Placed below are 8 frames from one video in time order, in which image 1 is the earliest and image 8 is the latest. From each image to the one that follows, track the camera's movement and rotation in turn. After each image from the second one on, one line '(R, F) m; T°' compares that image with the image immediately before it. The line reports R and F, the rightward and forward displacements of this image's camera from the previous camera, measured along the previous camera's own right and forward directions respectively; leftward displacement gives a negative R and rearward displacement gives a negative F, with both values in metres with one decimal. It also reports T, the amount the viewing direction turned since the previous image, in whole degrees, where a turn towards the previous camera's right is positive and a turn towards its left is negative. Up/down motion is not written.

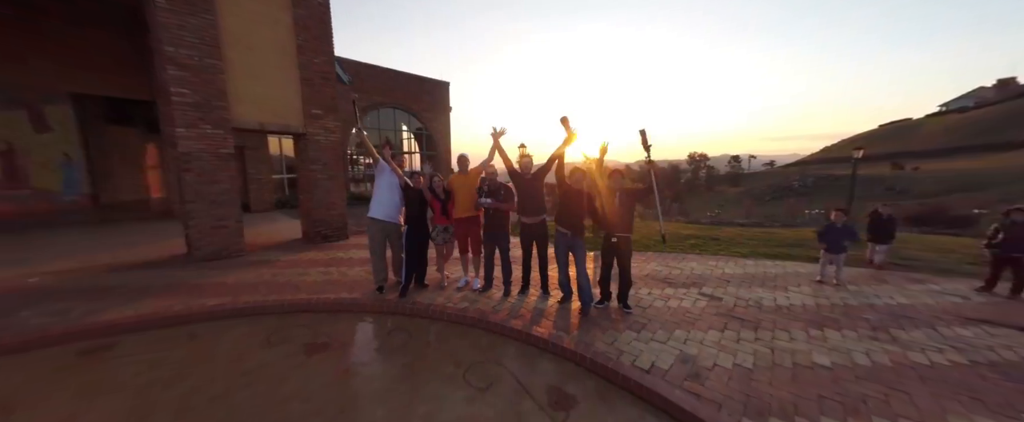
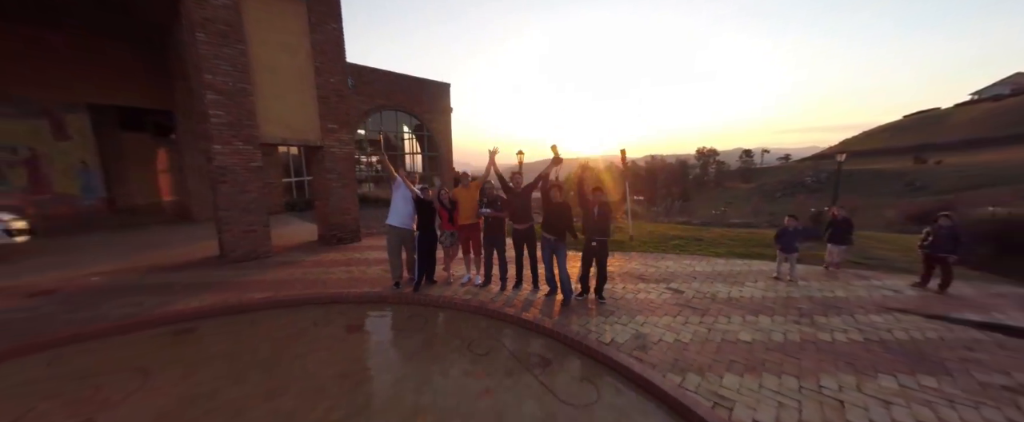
(+0.2, -0.7) m; -1°
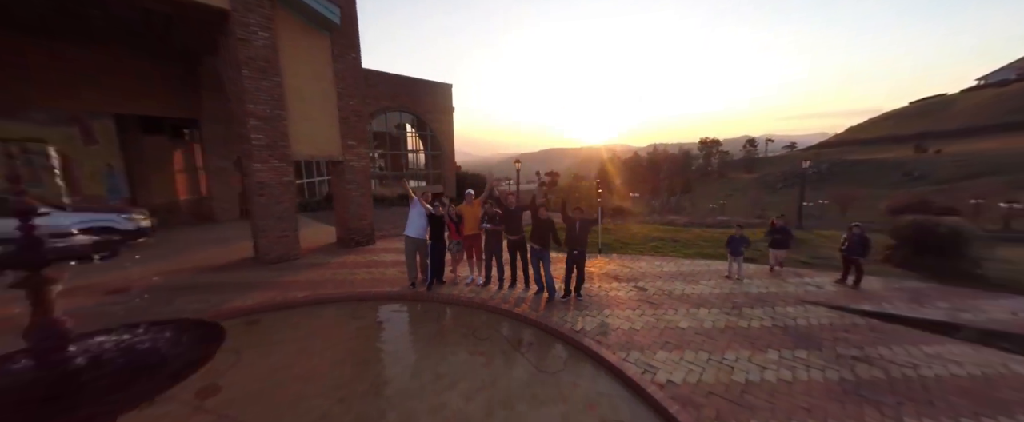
(+0.1, -1.0) m; 0°
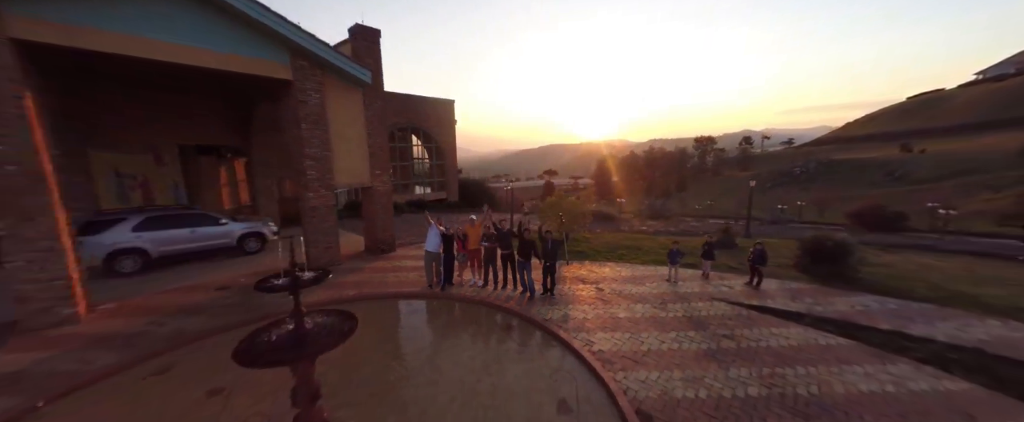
(+0.2, -1.7) m; 0°
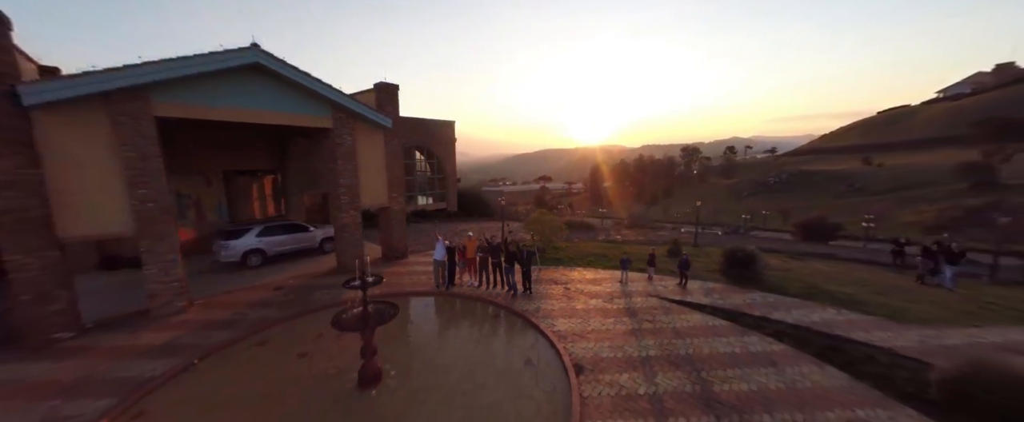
(+0.1, -2.2) m; +1°
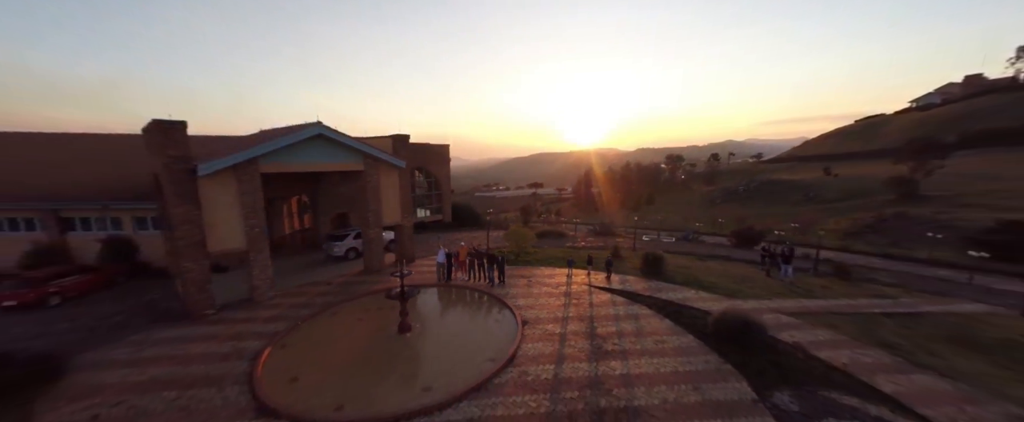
(+0.7, -4.2) m; +1°
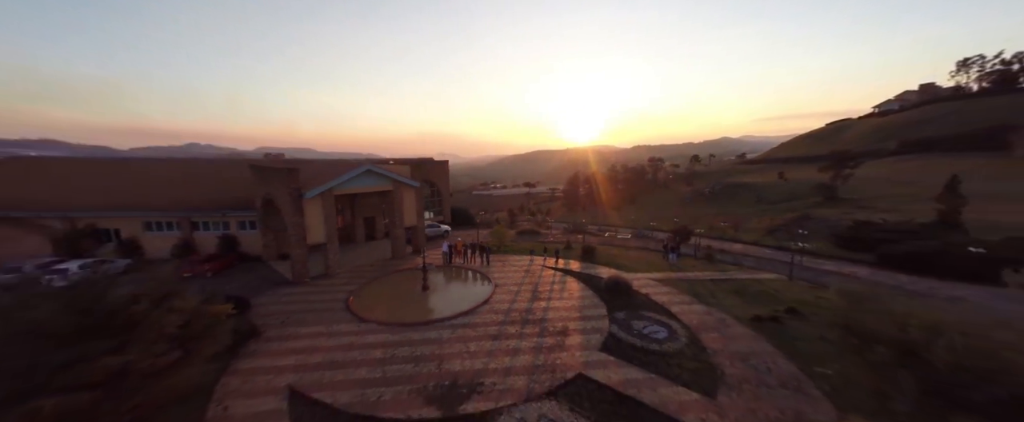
(+1.1, -6.6) m; +1°
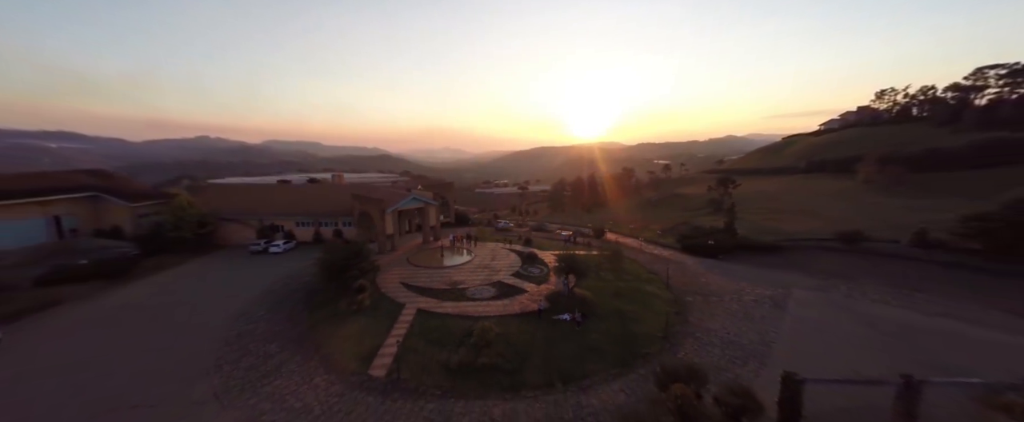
(+3.4, -17.7) m; 0°
